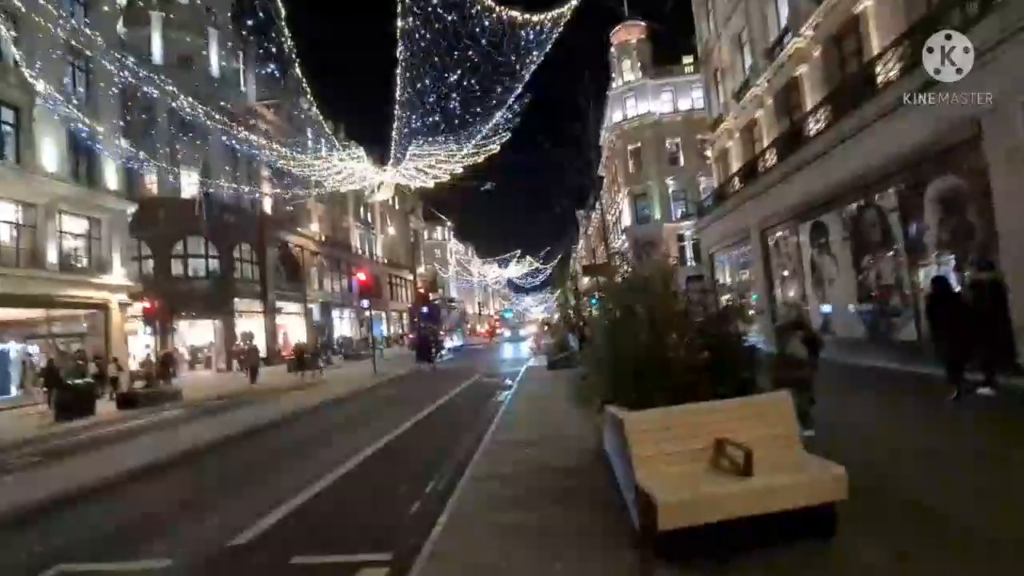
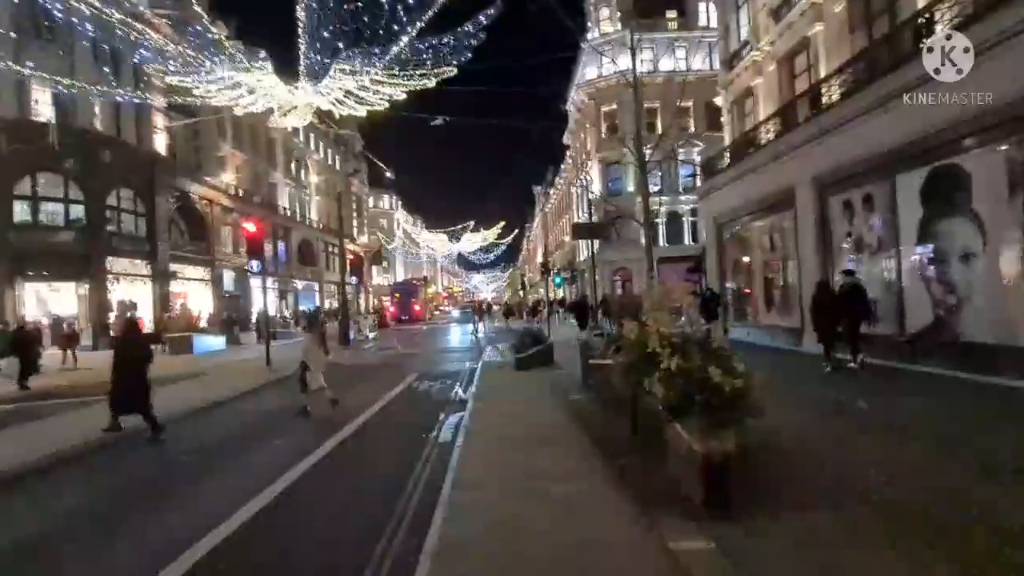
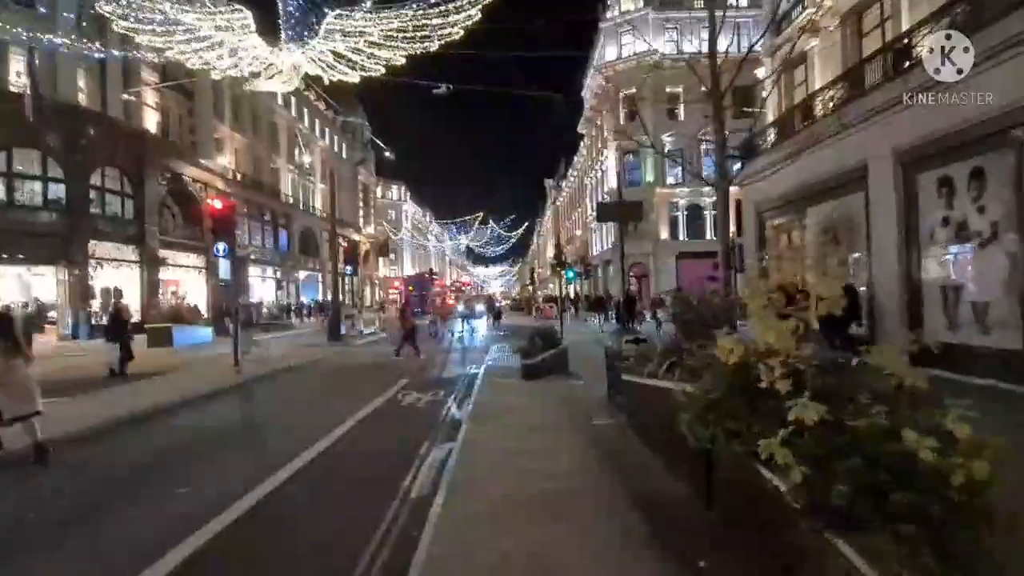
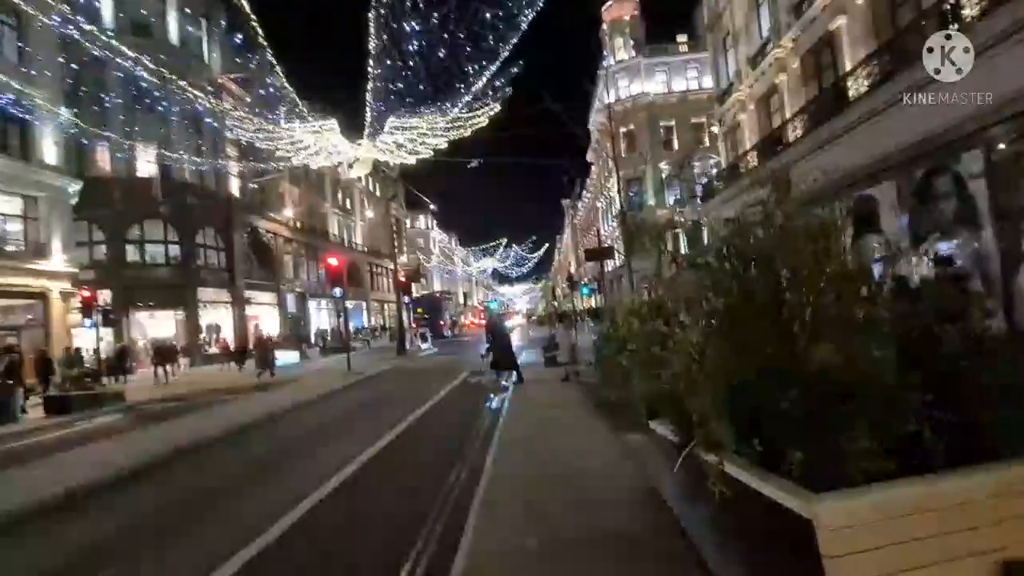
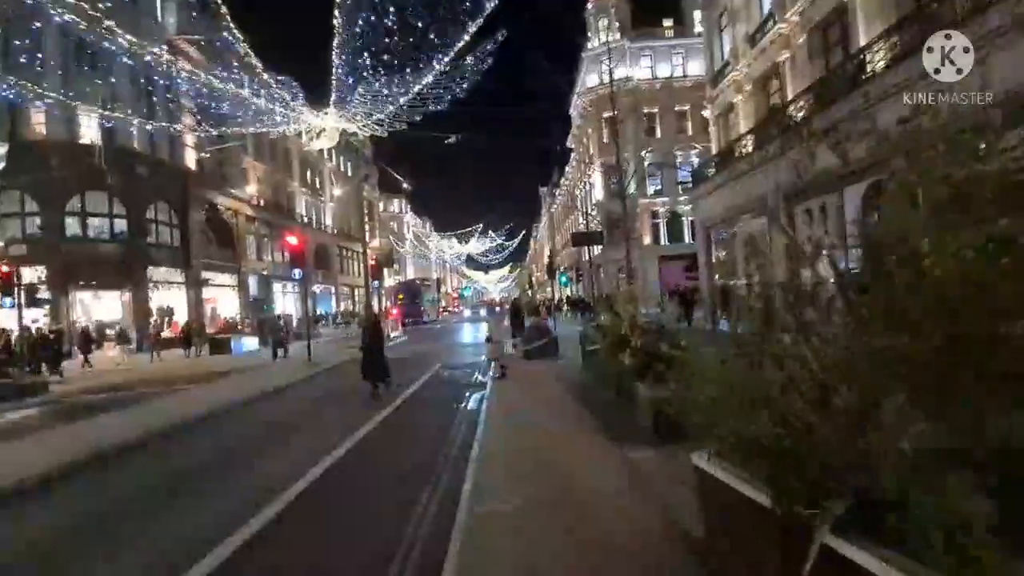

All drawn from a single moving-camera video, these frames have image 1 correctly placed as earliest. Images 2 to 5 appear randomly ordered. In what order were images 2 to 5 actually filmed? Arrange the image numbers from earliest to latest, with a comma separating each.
4, 5, 2, 3
